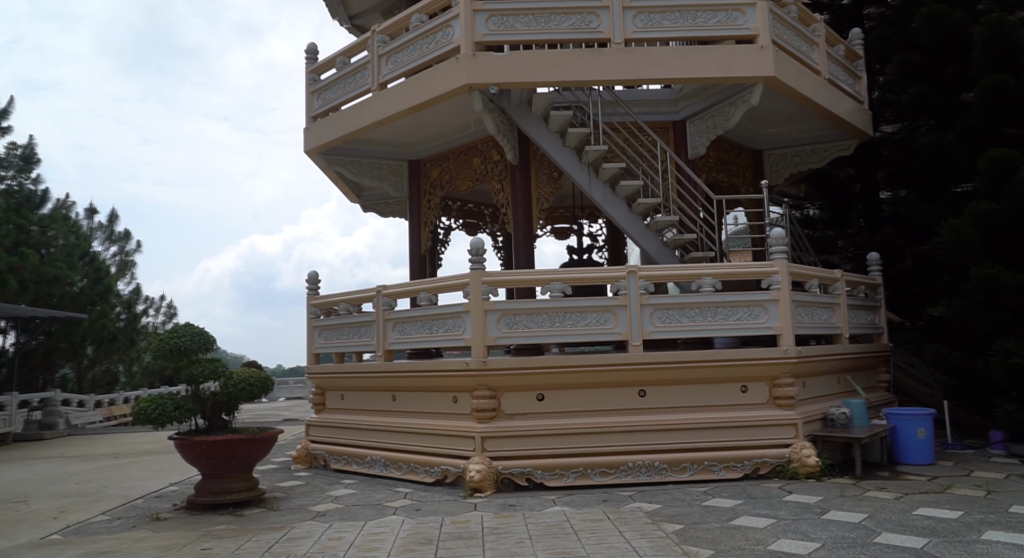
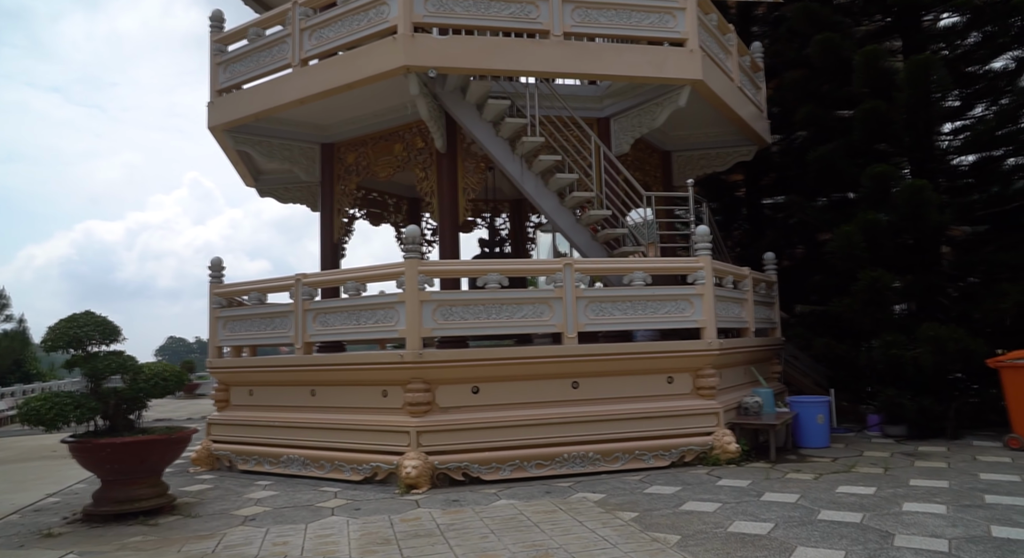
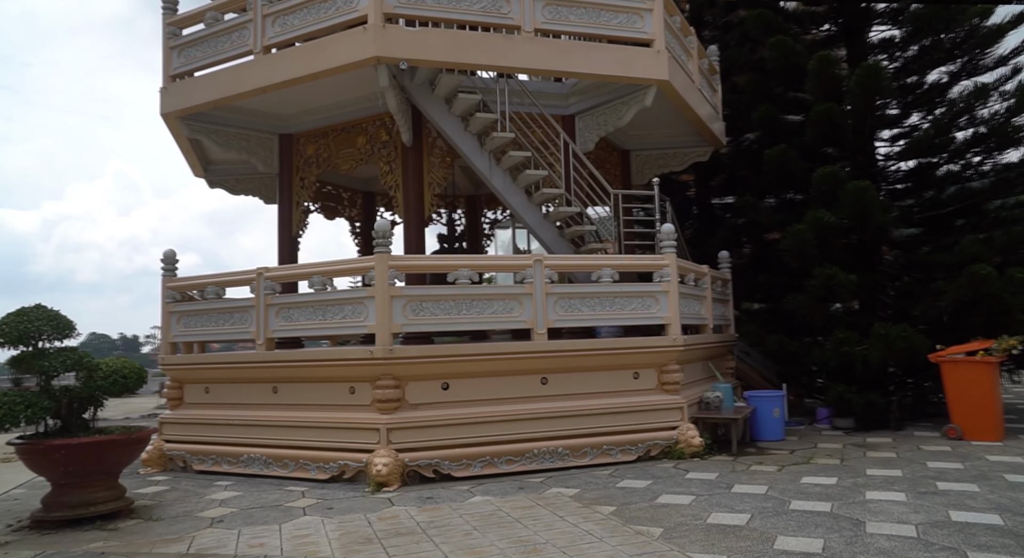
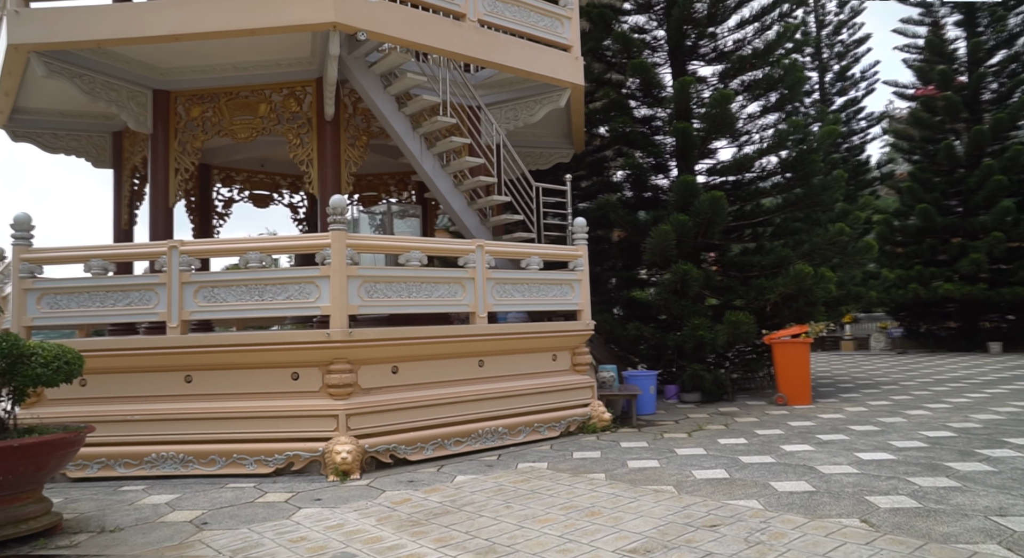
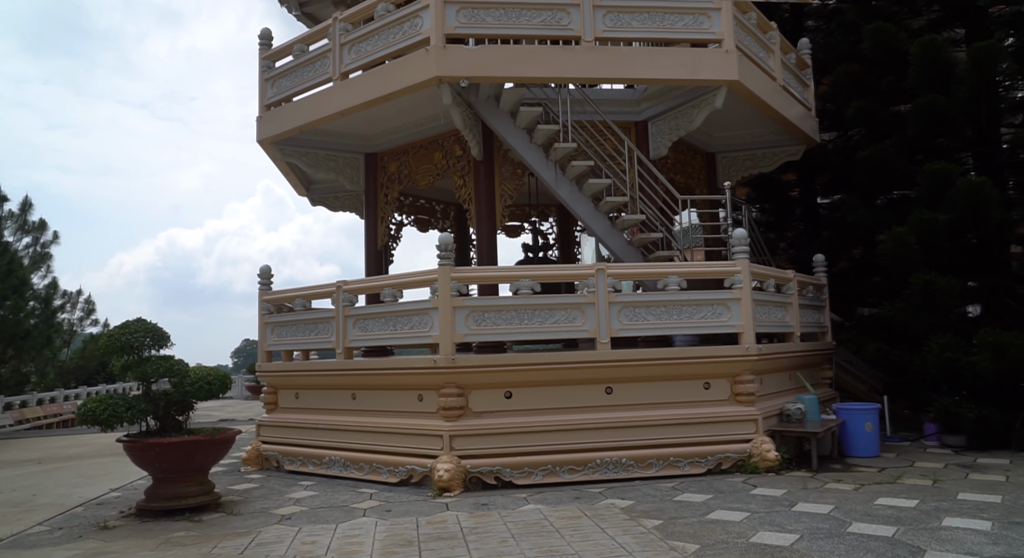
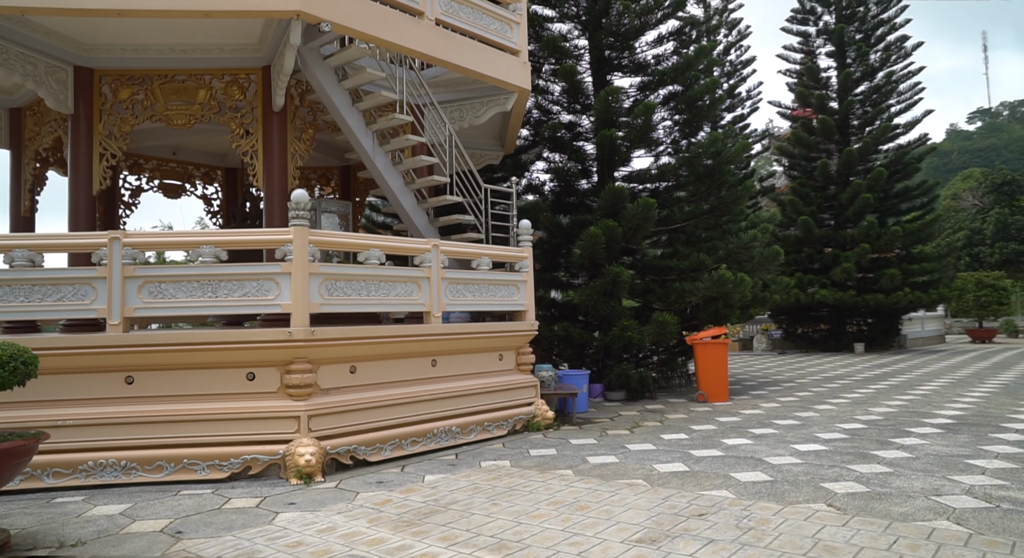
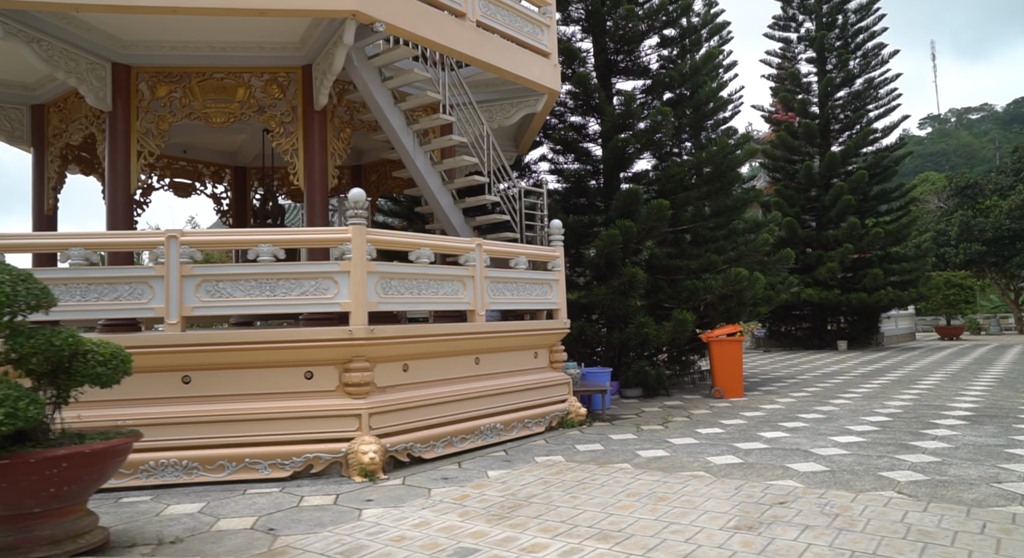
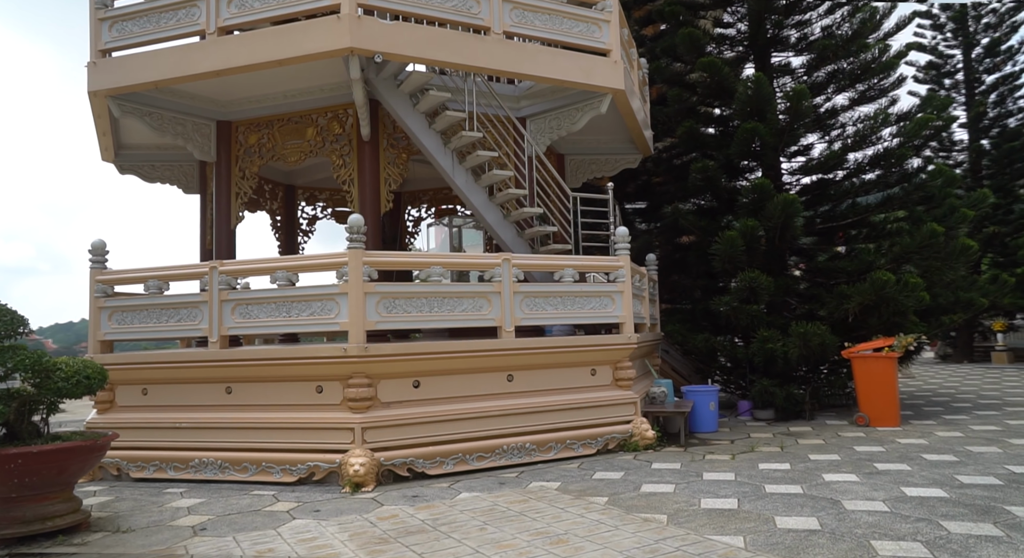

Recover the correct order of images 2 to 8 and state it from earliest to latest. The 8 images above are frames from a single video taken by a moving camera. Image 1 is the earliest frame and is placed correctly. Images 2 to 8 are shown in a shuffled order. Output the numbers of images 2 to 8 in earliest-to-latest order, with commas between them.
5, 2, 3, 8, 4, 6, 7
